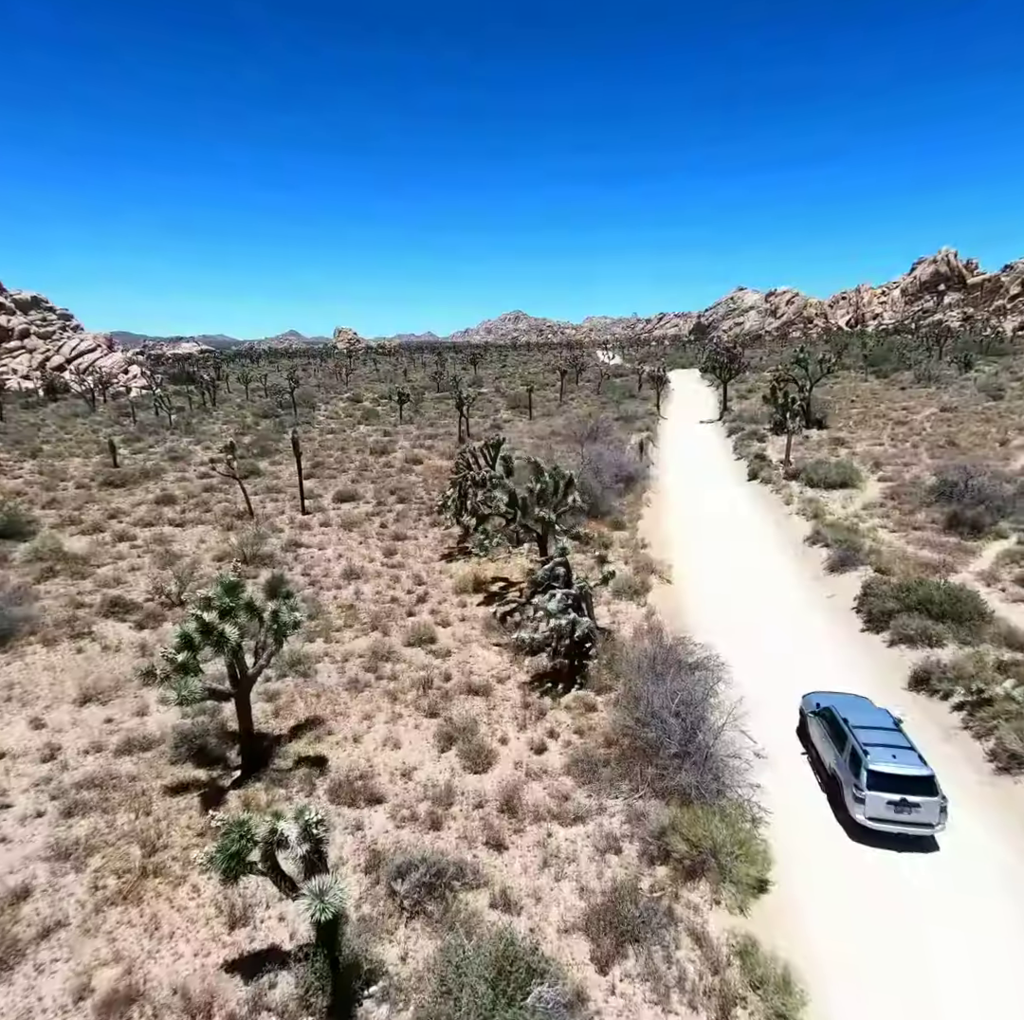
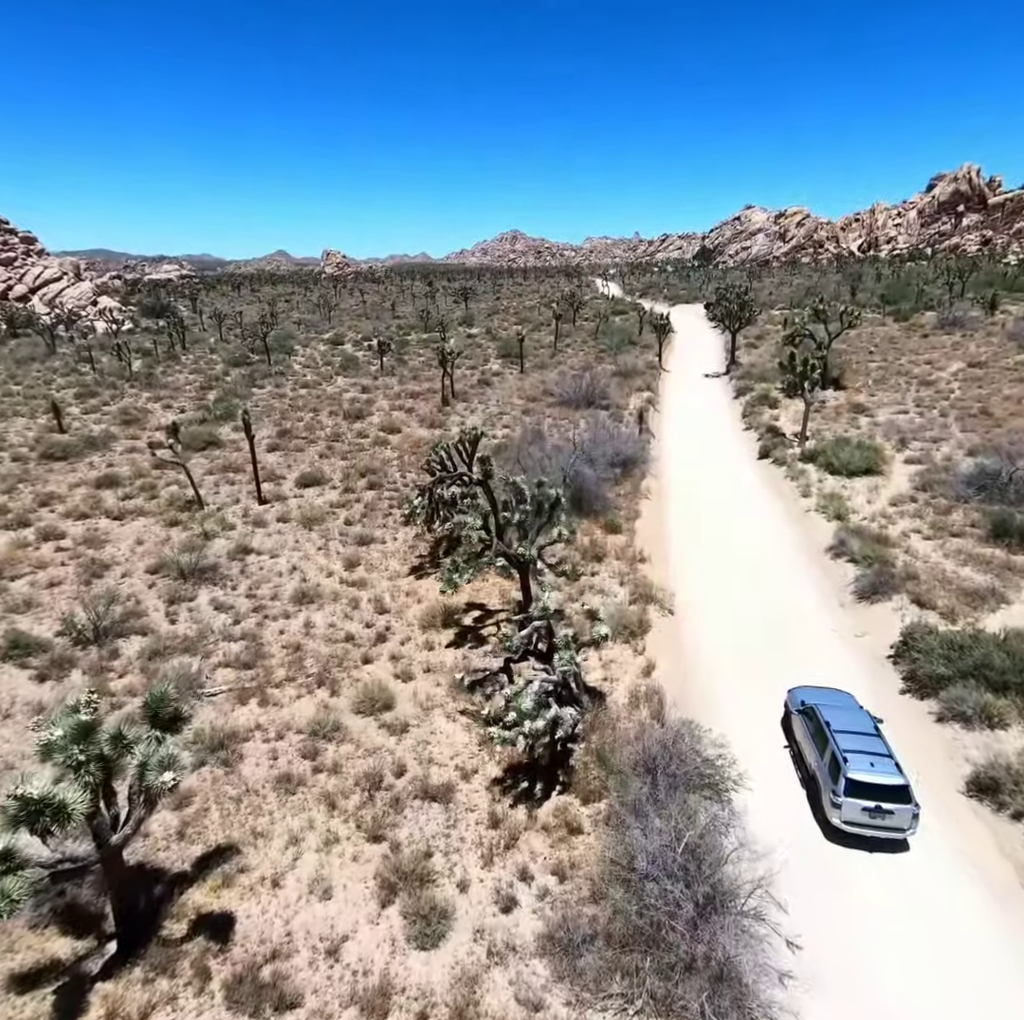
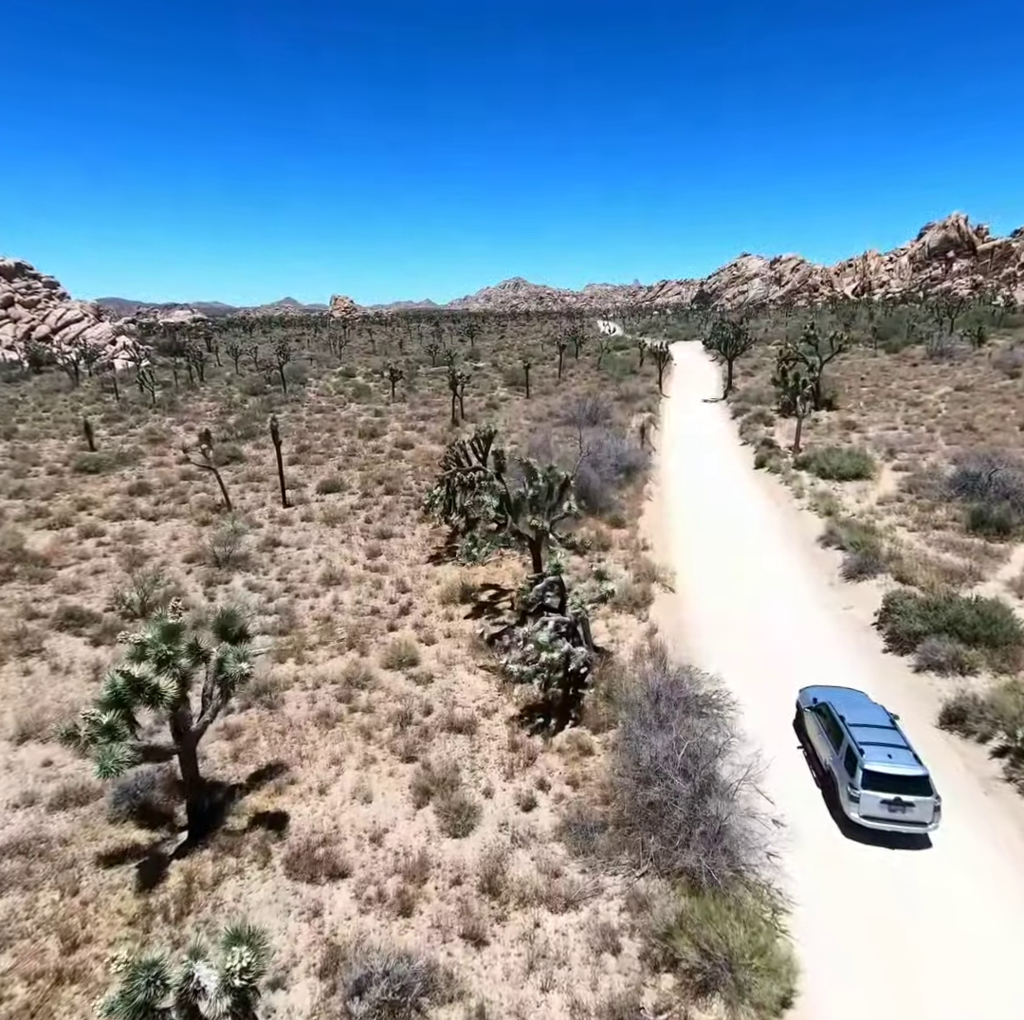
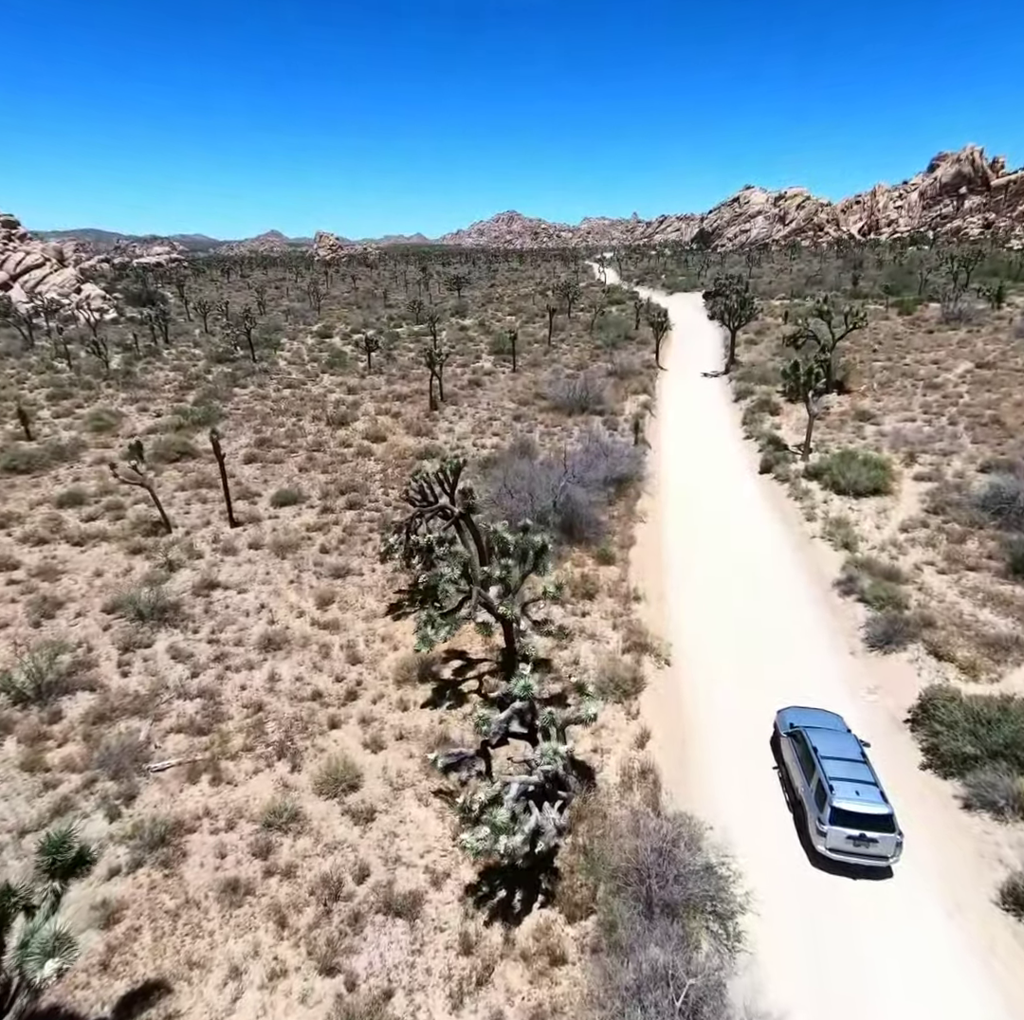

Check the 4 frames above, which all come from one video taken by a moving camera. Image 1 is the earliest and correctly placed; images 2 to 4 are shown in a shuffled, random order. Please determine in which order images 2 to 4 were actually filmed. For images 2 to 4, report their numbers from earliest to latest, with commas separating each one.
3, 2, 4
